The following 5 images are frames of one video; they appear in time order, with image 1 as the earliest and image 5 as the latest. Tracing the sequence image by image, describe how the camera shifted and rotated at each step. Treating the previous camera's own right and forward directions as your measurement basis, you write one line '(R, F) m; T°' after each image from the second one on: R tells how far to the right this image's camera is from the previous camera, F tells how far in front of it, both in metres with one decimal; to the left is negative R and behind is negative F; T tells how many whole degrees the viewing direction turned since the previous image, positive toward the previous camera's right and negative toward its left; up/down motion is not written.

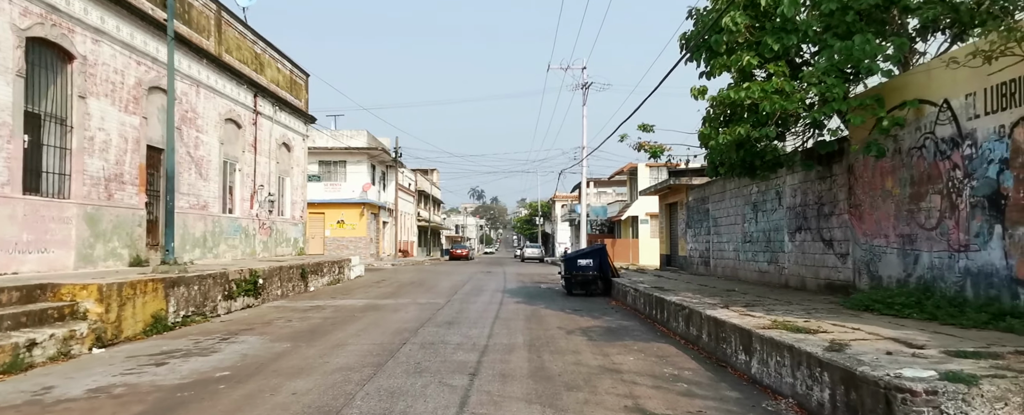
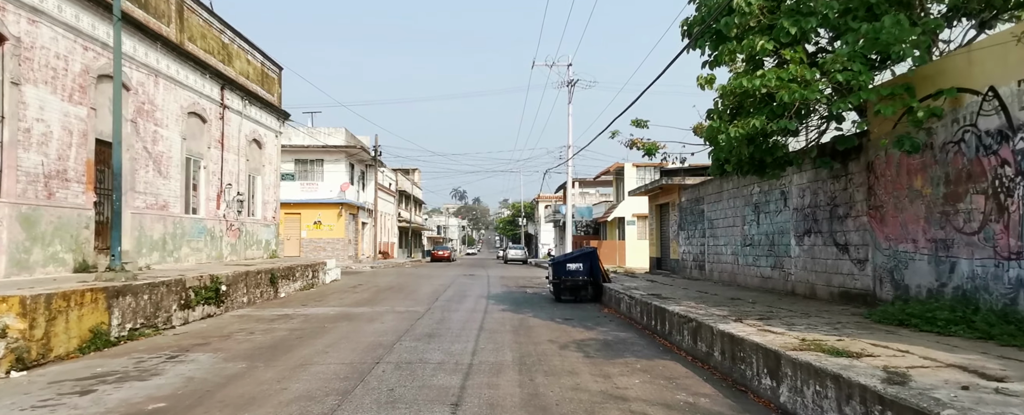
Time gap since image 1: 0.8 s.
(-0.1, +1.0) m; +2°
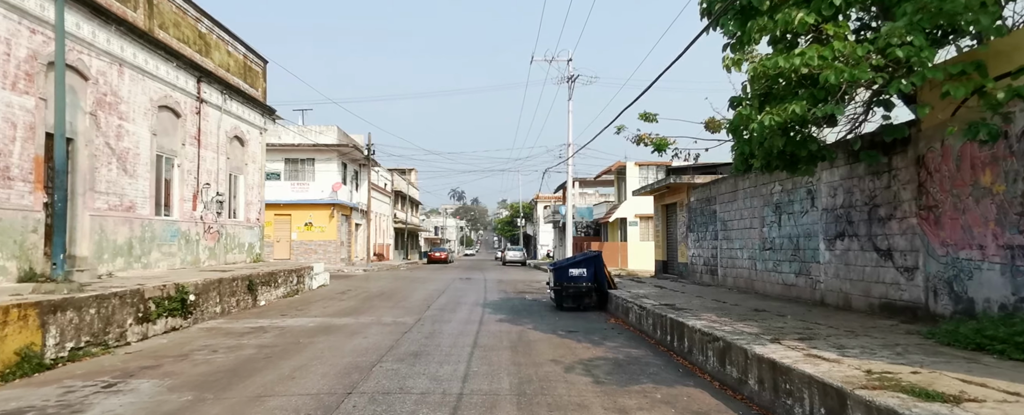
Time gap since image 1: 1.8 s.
(0.0, +1.2) m; 0°
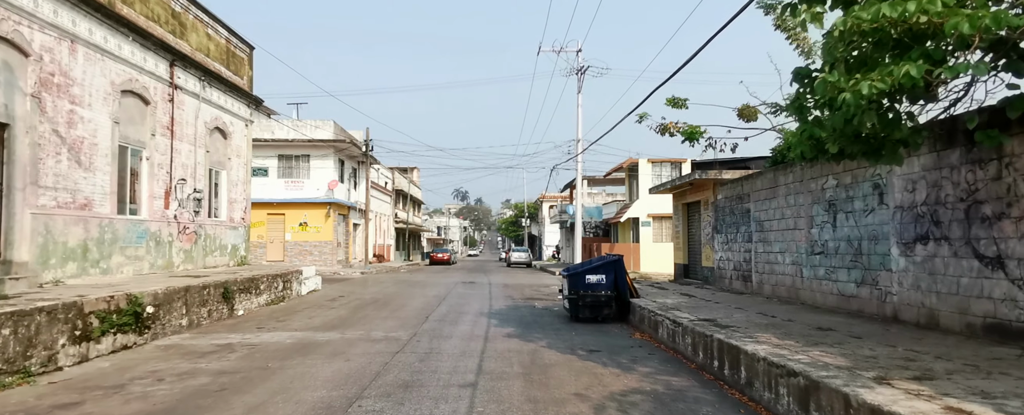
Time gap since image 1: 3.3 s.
(-0.1, +1.8) m; 0°
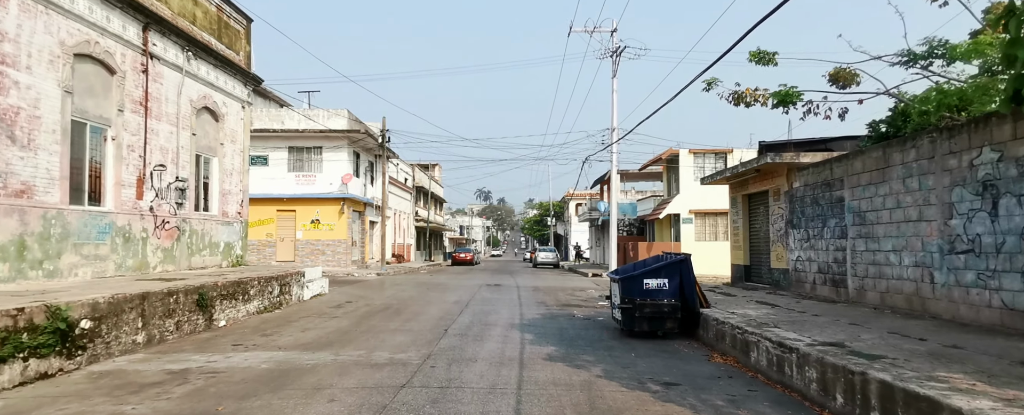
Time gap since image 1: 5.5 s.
(-0.3, +2.6) m; -2°
